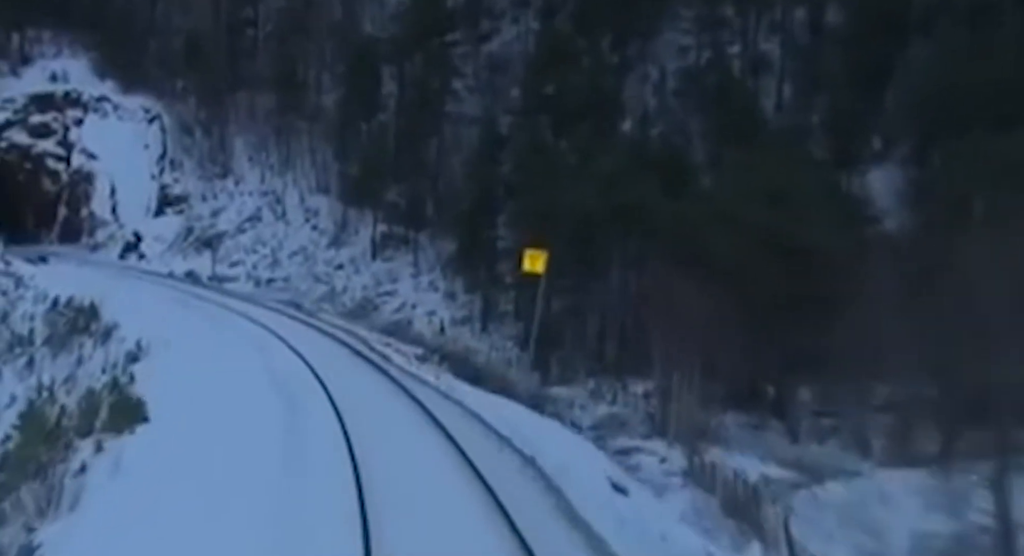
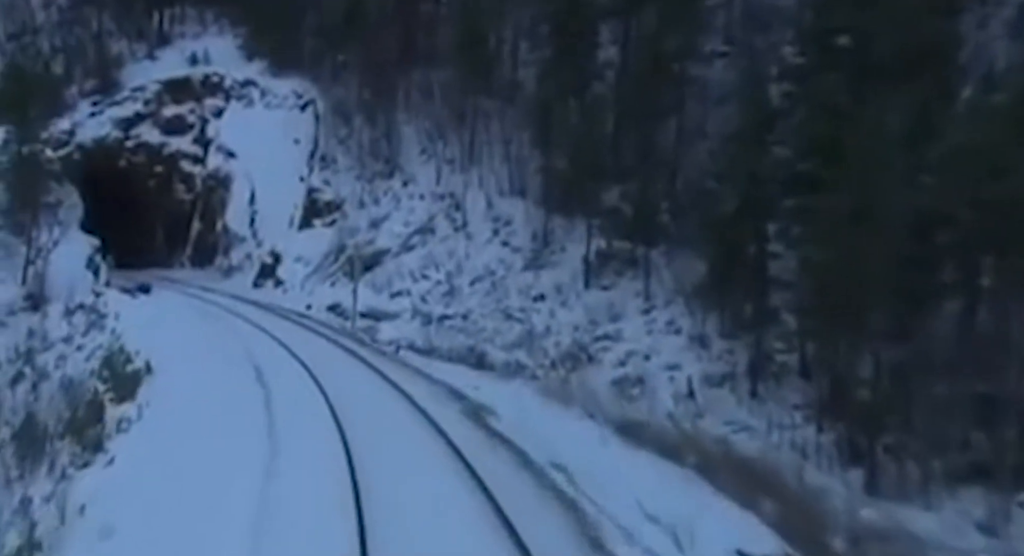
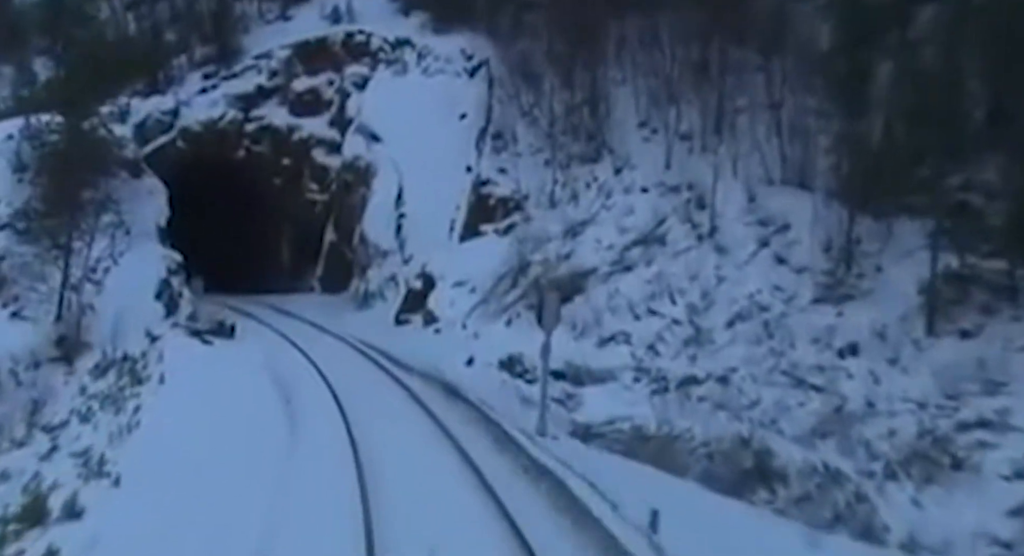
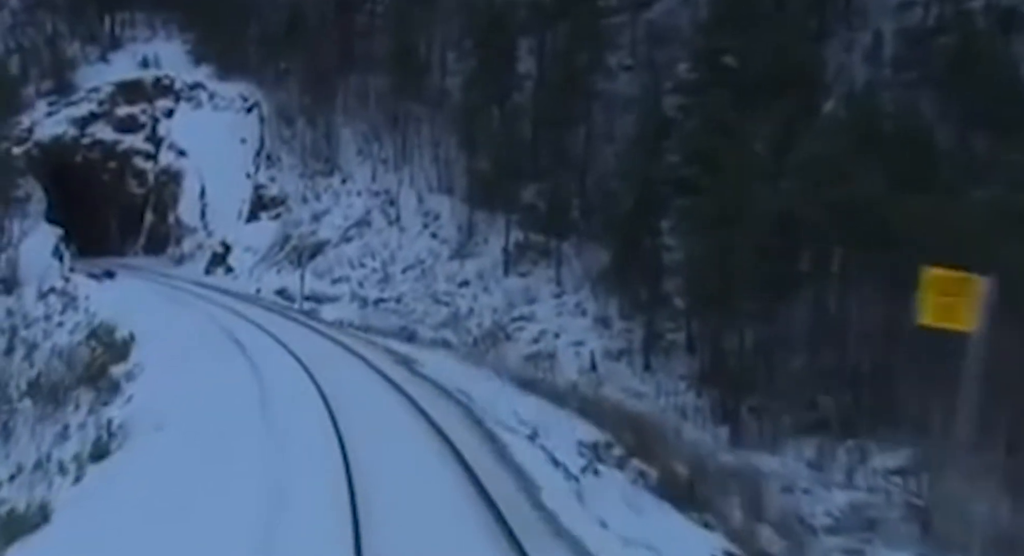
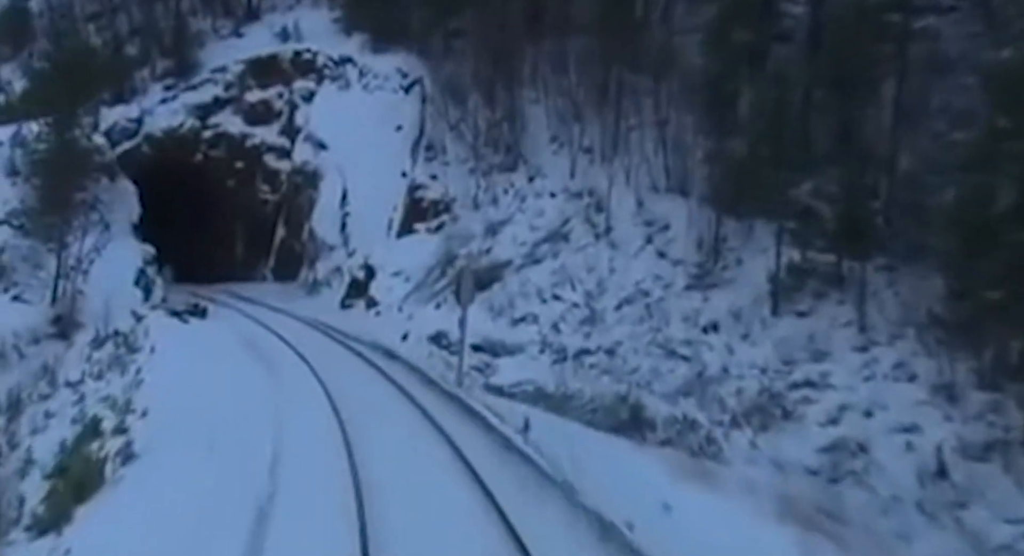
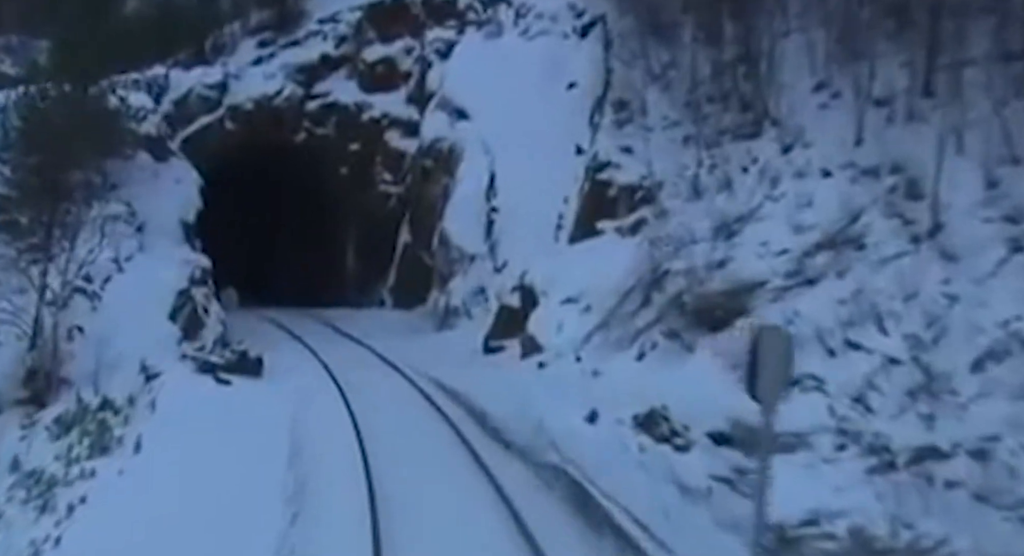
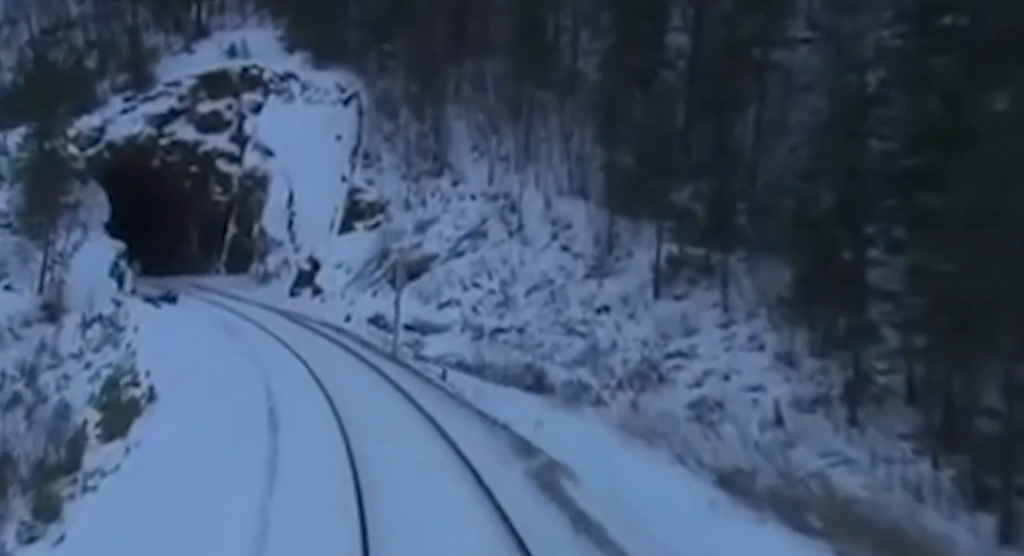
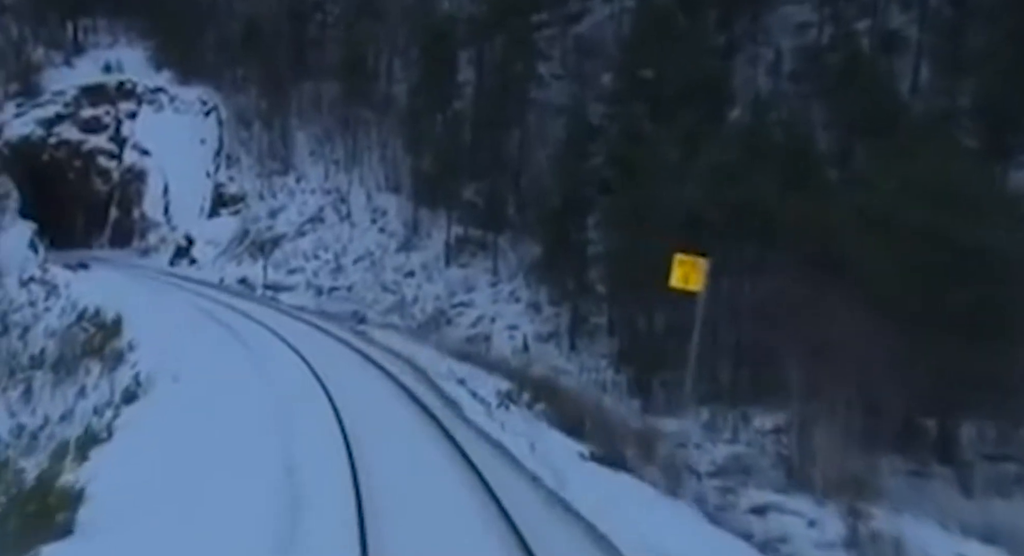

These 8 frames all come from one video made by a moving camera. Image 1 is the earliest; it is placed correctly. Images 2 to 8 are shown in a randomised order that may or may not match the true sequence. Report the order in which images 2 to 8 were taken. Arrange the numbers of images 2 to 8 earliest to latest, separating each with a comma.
8, 4, 2, 7, 5, 3, 6
